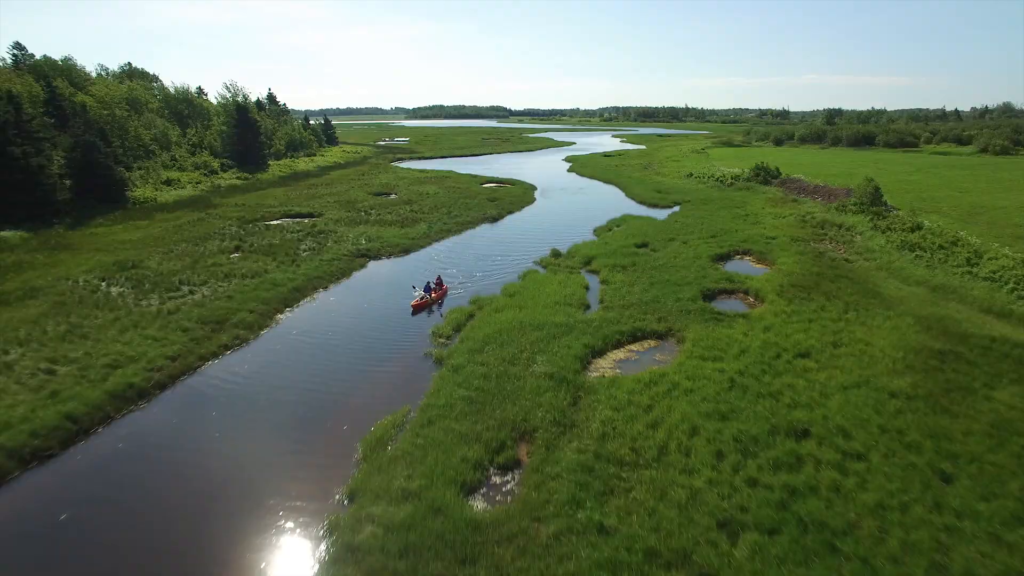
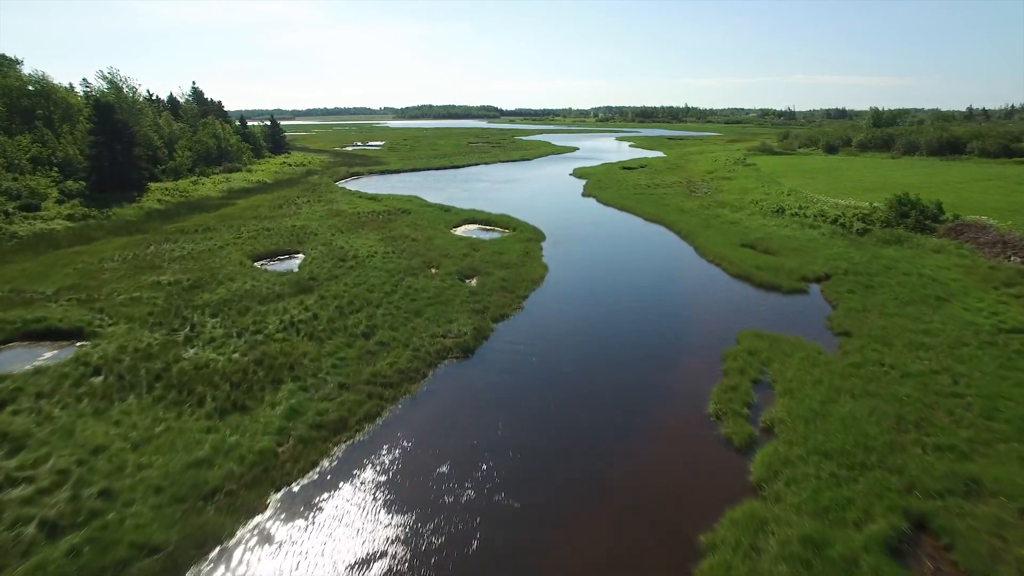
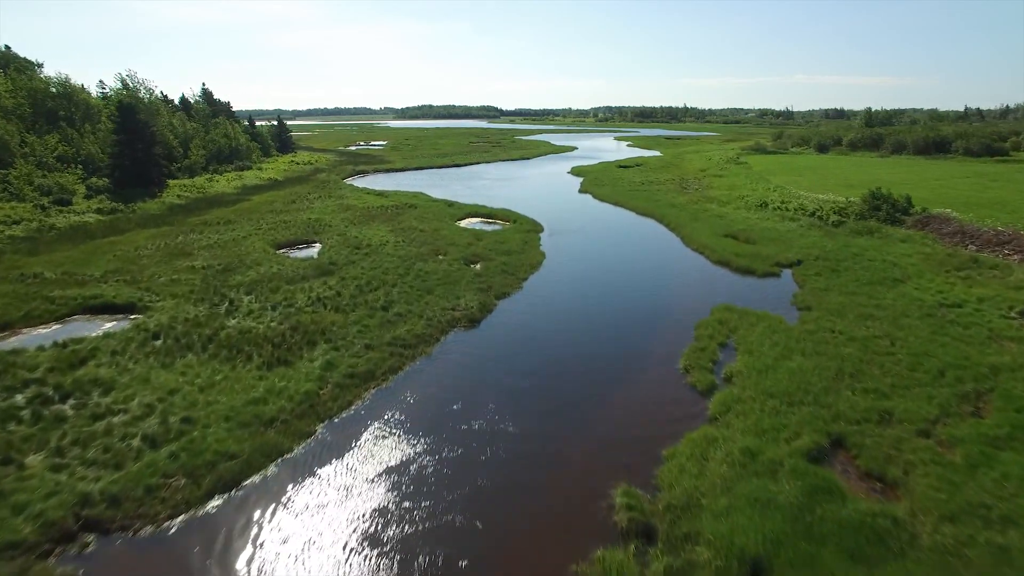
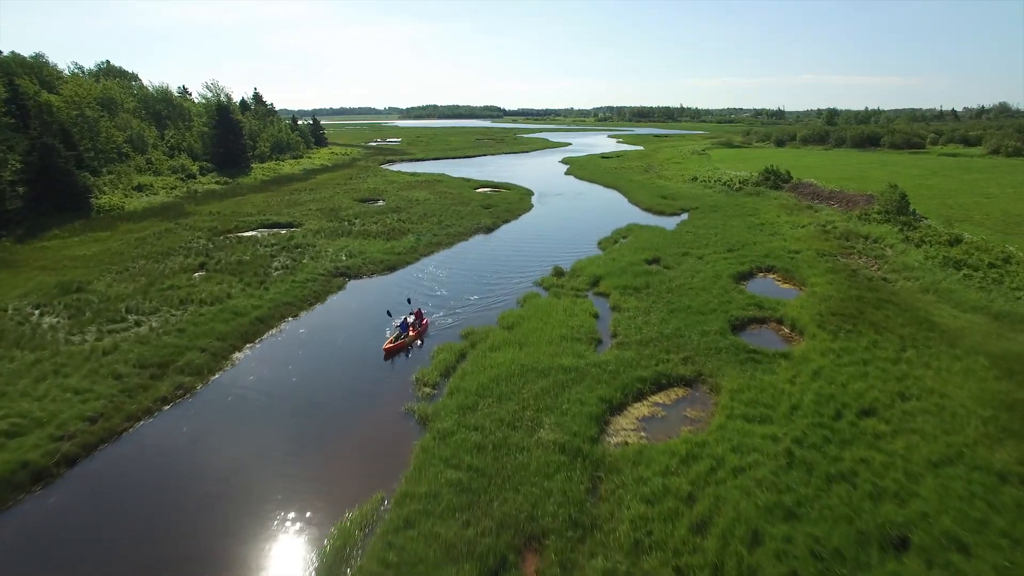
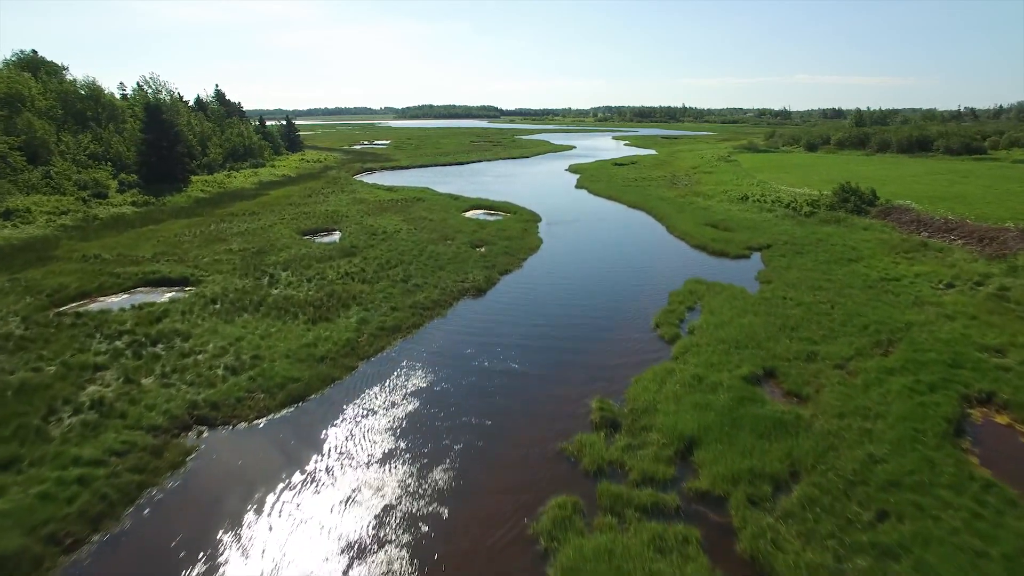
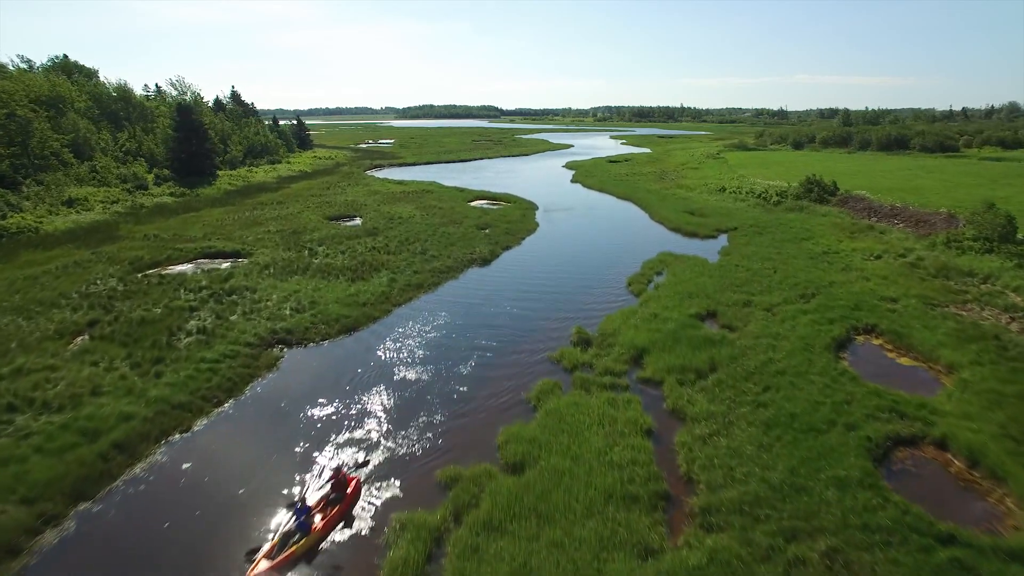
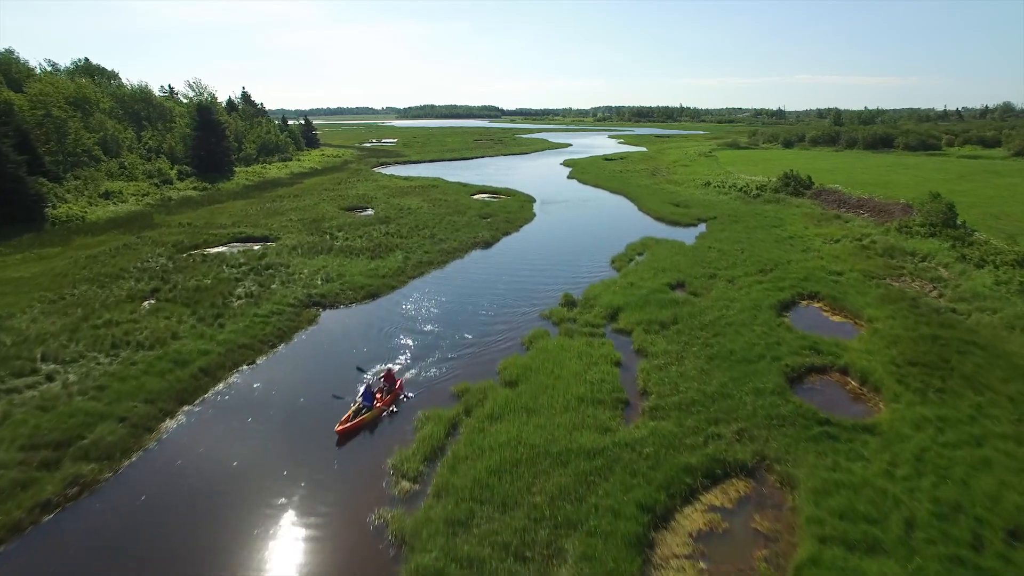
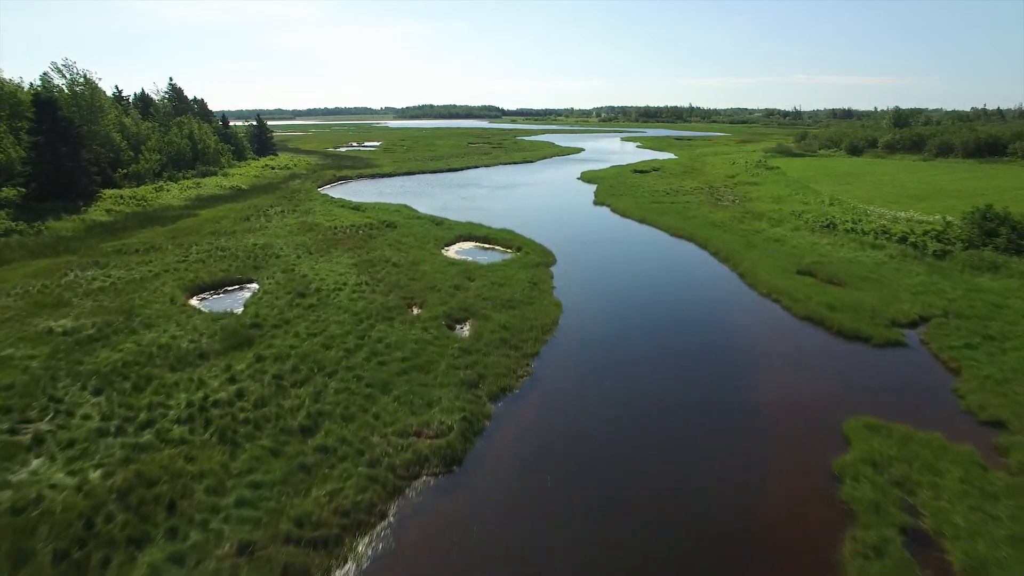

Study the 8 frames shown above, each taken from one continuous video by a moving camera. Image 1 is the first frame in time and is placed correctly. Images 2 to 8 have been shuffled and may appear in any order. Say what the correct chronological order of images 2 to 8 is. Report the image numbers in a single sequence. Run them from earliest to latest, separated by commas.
4, 7, 6, 5, 3, 2, 8
